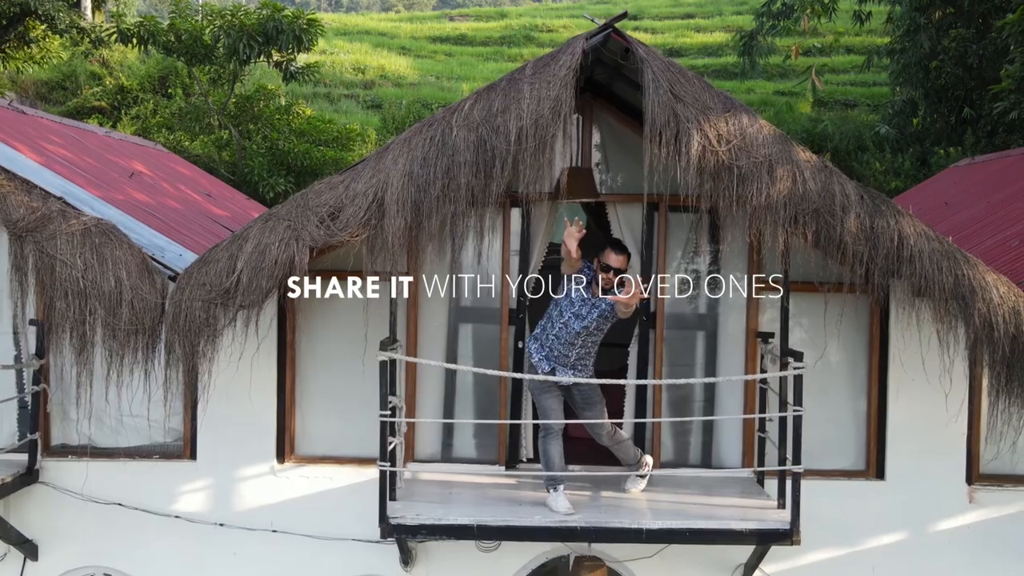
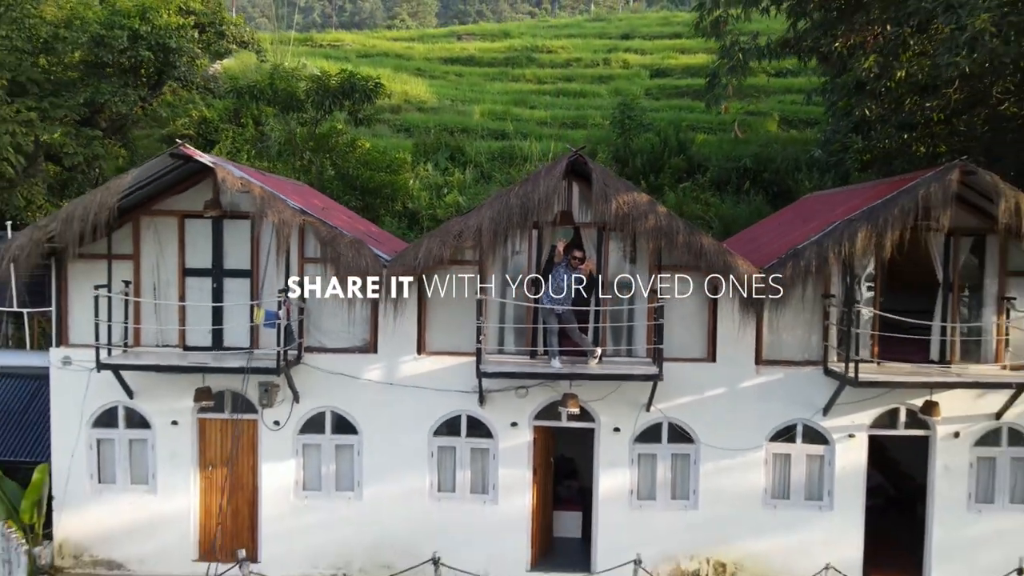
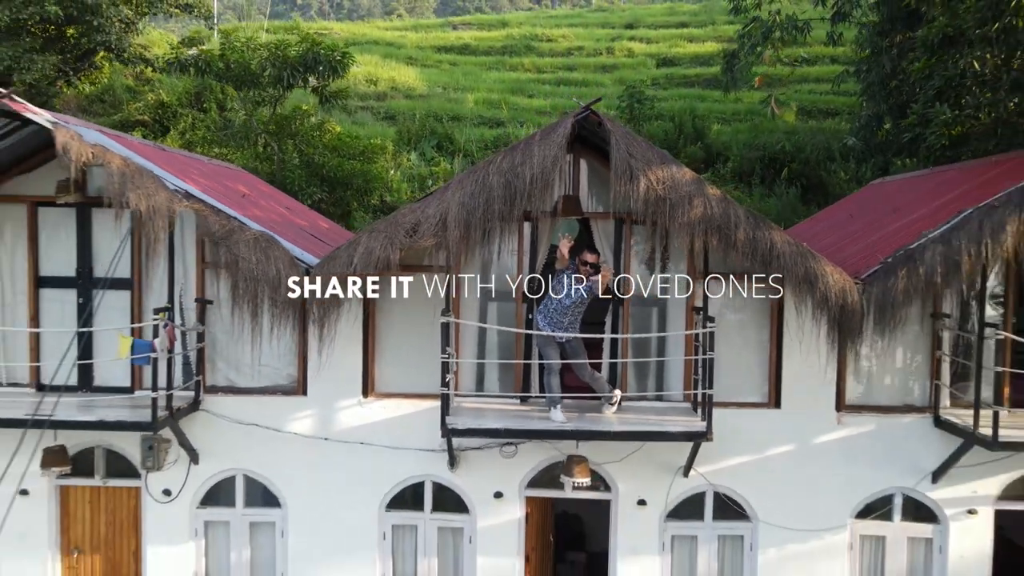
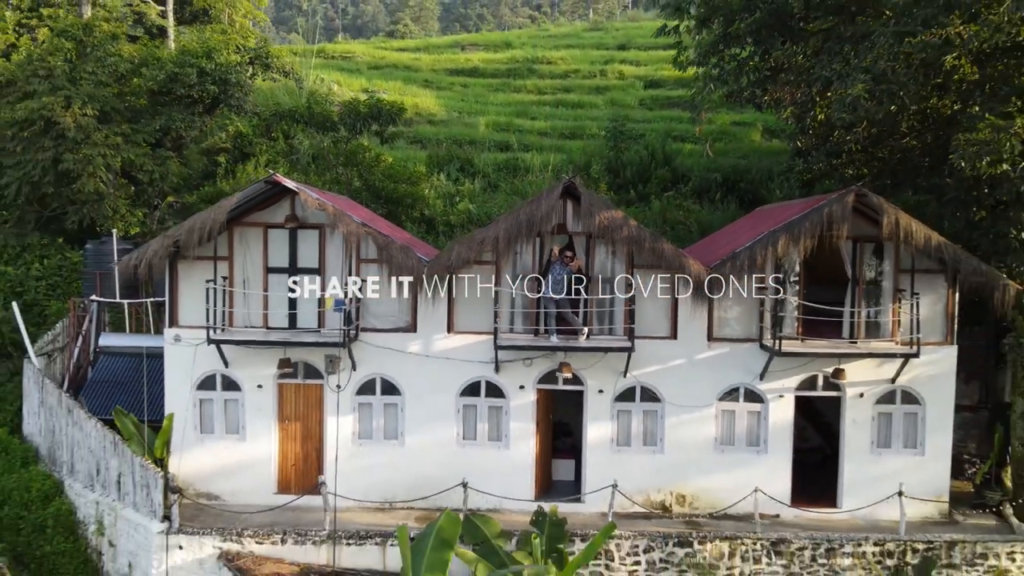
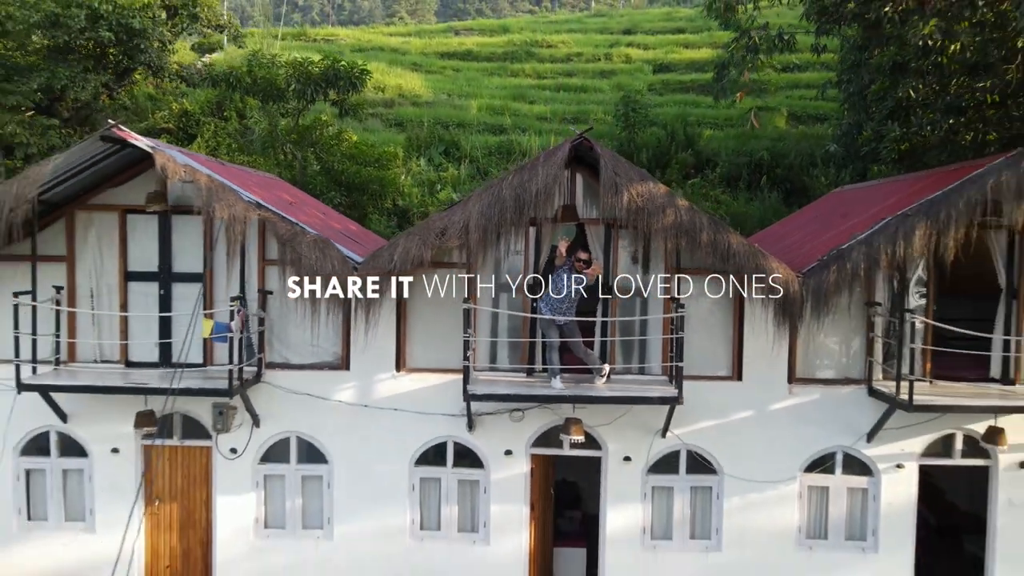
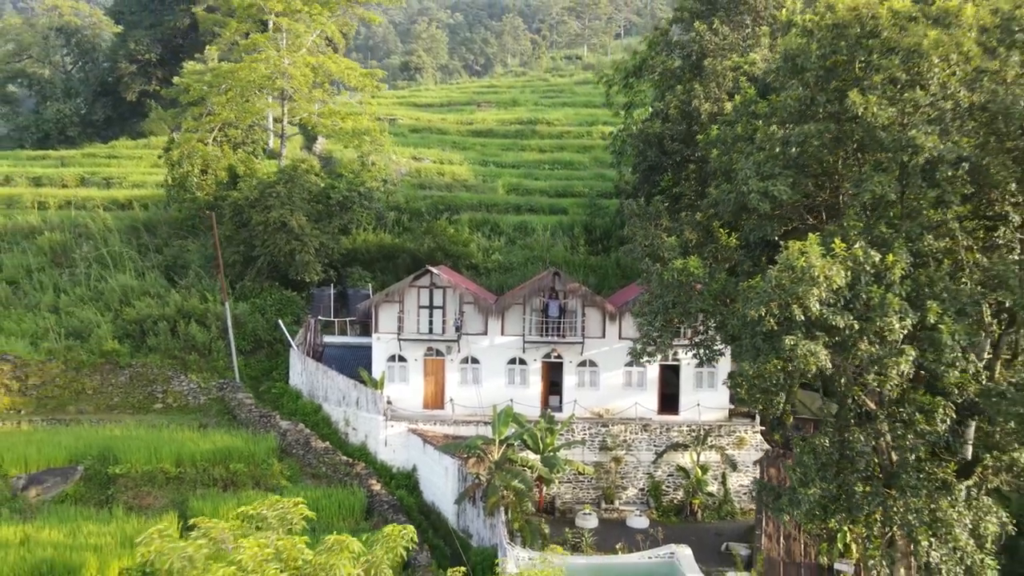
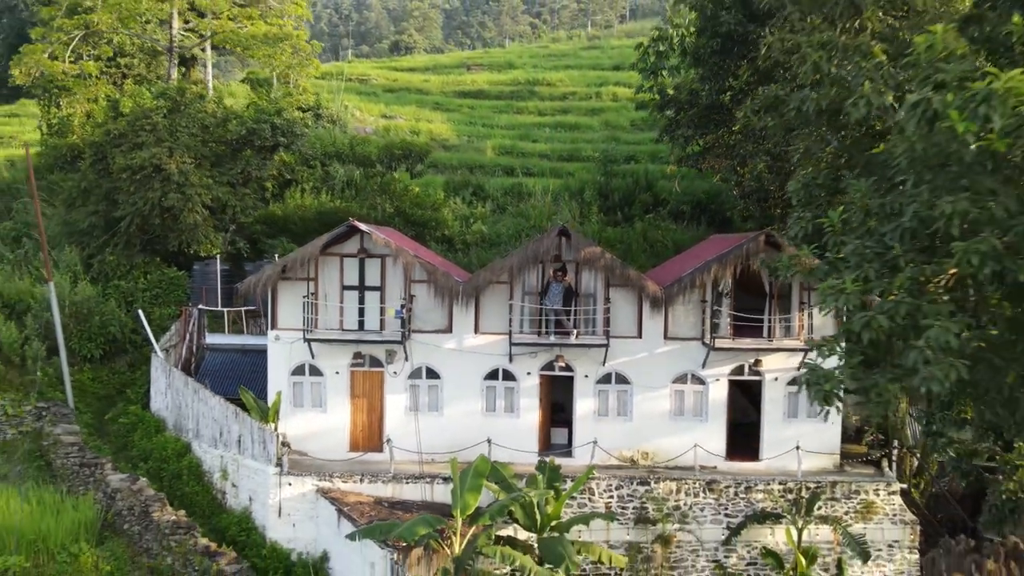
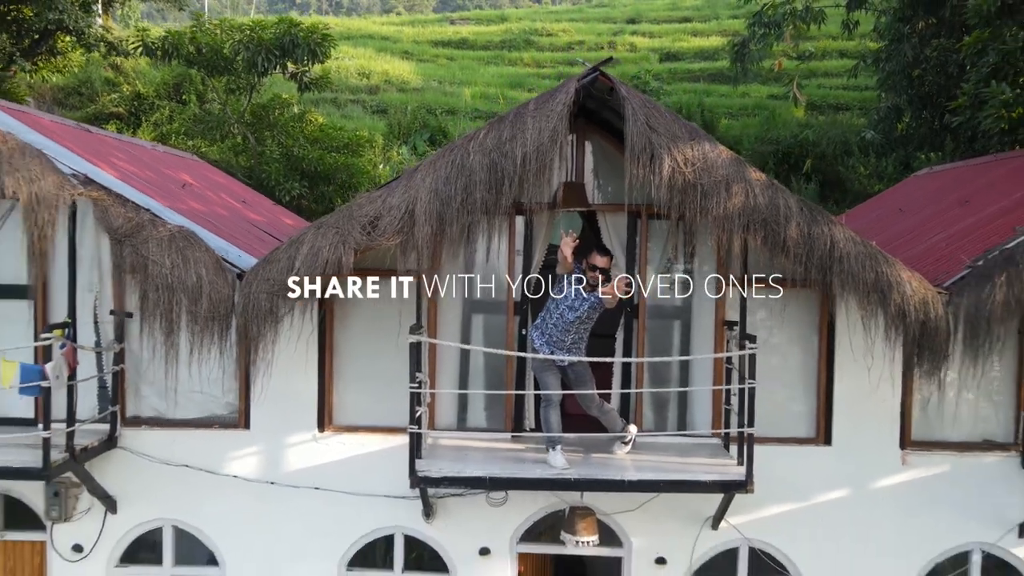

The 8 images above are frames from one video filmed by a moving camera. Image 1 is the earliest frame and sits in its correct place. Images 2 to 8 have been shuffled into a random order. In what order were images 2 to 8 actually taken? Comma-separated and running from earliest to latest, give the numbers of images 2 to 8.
8, 3, 5, 2, 4, 7, 6
